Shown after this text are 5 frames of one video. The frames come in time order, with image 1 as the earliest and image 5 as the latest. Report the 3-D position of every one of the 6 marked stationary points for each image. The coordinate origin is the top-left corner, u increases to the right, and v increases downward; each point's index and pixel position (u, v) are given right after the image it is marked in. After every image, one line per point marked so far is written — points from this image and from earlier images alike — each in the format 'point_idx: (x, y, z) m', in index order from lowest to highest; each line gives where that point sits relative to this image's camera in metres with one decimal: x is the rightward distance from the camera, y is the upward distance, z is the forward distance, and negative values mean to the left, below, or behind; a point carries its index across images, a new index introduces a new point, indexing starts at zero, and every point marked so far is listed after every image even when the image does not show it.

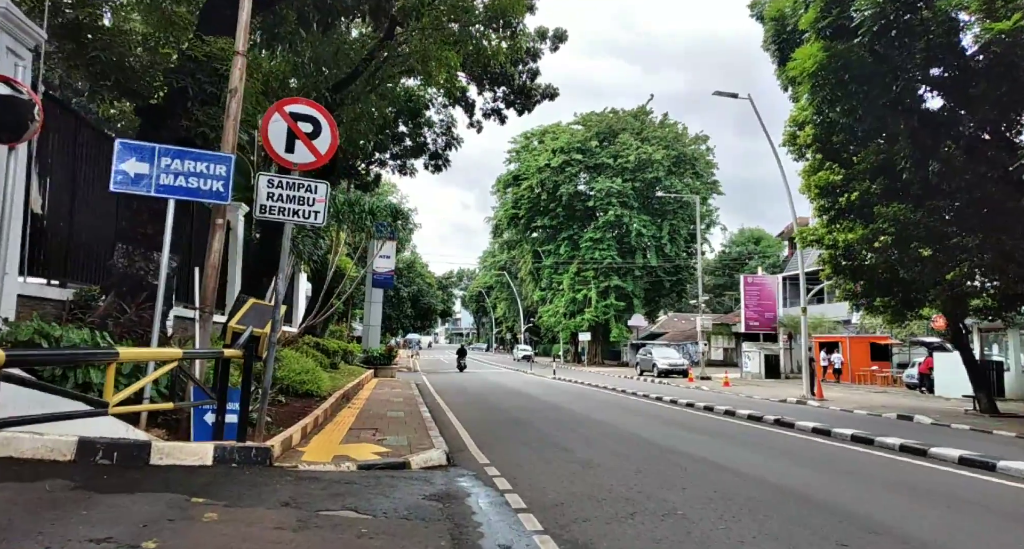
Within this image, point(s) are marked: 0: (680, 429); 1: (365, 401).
0: (+2.6, -2.4, +10.5) m
1: (-2.9, -2.5, +13.3) m
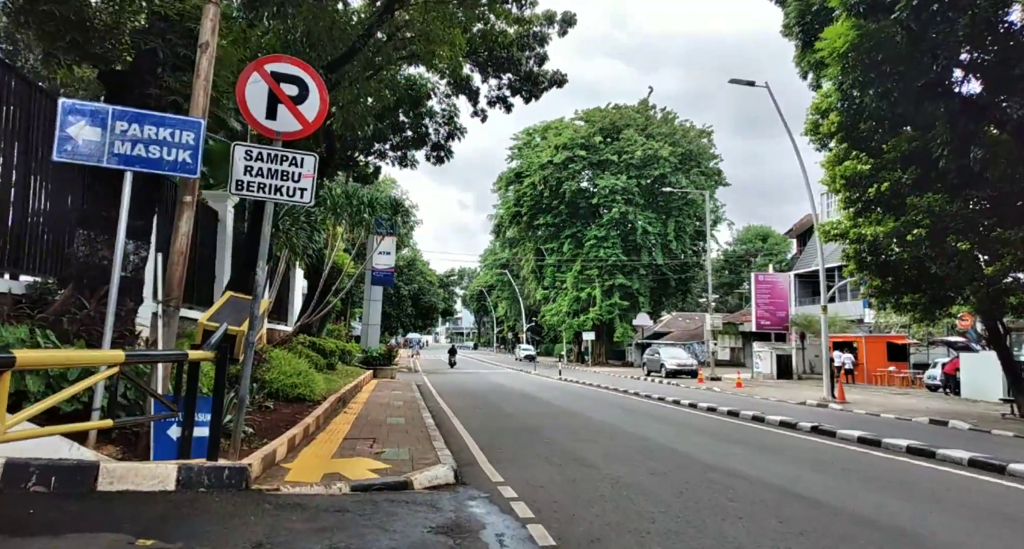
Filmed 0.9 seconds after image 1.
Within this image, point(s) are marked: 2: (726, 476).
0: (+2.8, -2.3, +9.6) m
1: (-2.7, -2.4, +12.3) m
2: (+2.1, -1.9, +6.4) m
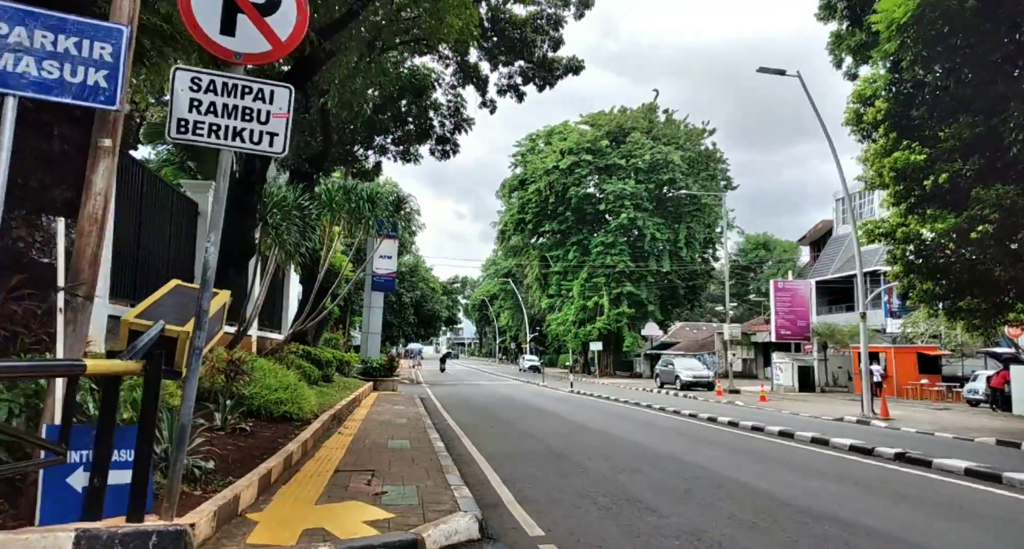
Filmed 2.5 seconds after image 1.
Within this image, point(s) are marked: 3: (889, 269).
0: (+3.1, -2.2, +8.0) m
1: (-2.4, -2.4, +10.8) m
2: (+2.3, -1.8, +4.9) m
3: (+8.7, +0.1, +15.6) m
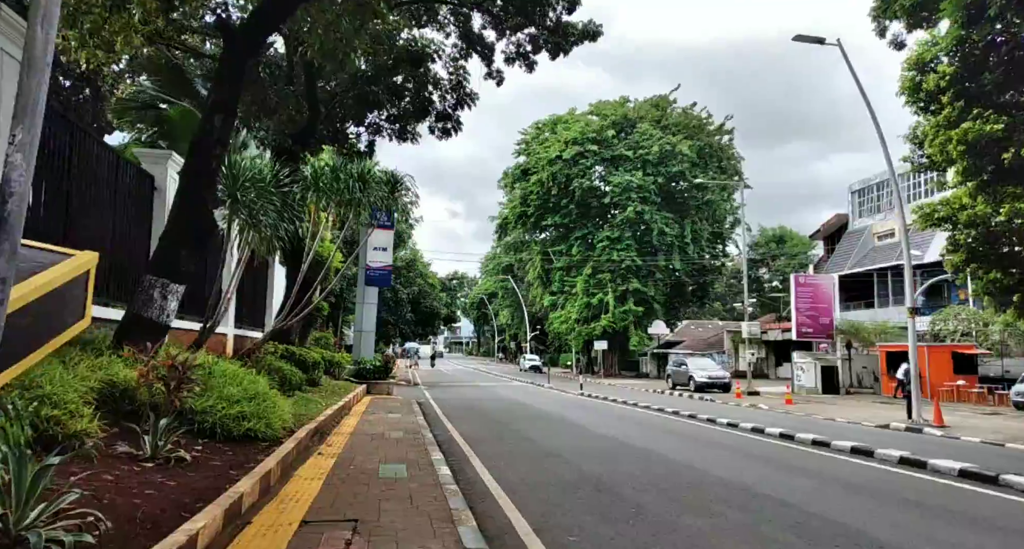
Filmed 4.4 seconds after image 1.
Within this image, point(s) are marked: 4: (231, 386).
0: (+3.3, -2.0, +6.3) m
1: (-2.2, -2.2, +9.0) m
2: (+2.6, -1.6, +3.1) m
3: (+8.9, +0.3, +13.9) m
4: (-3.1, -1.2, +7.3) m
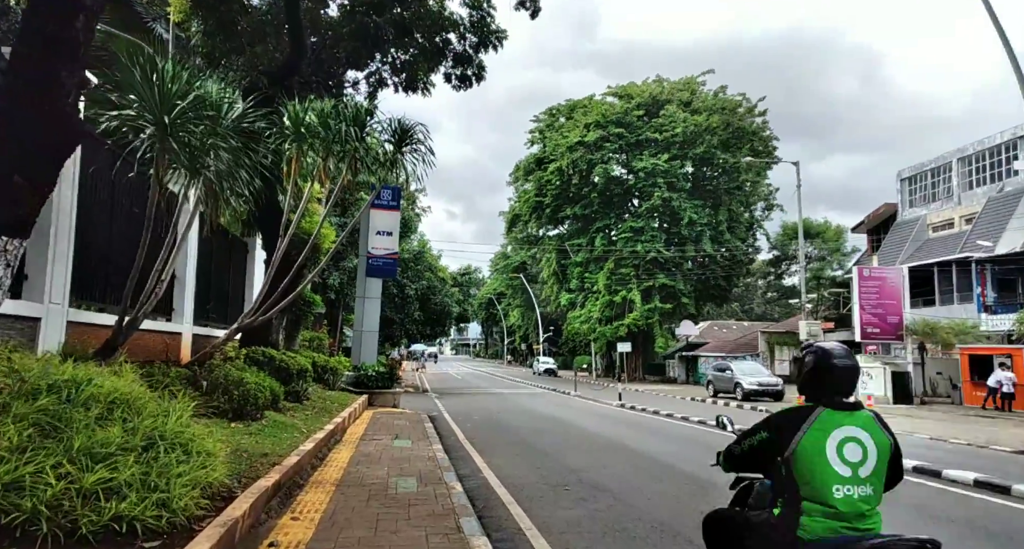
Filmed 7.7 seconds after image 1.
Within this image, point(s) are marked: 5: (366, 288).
0: (+3.9, -1.7, +2.9) m
1: (-1.5, -1.9, +5.7) m
2: (+3.2, -1.3, -0.2) m
3: (+9.6, +0.6, +10.5) m
4: (-2.4, -0.9, +4.0) m
5: (-4.1, -0.4, +19.1) m
